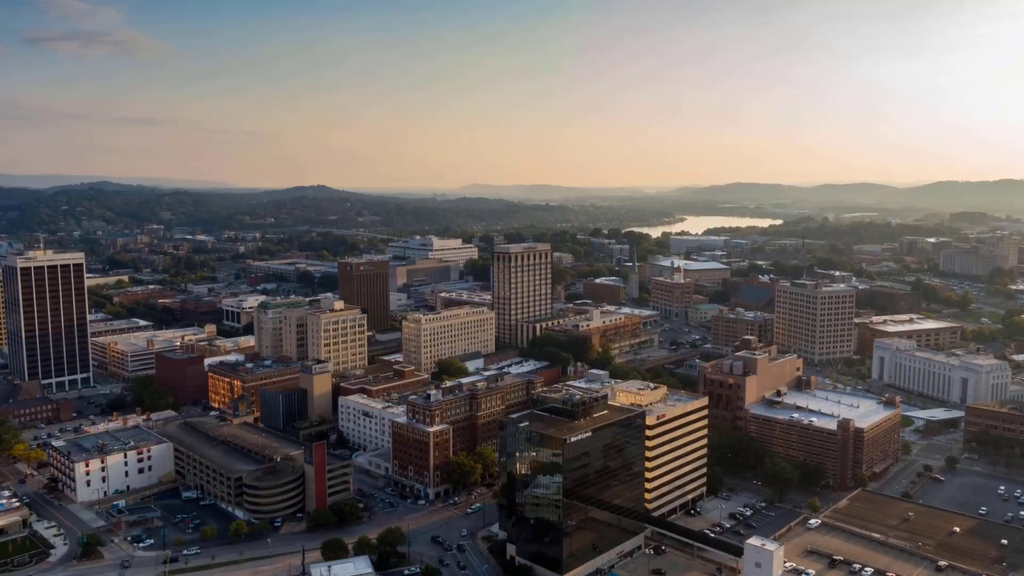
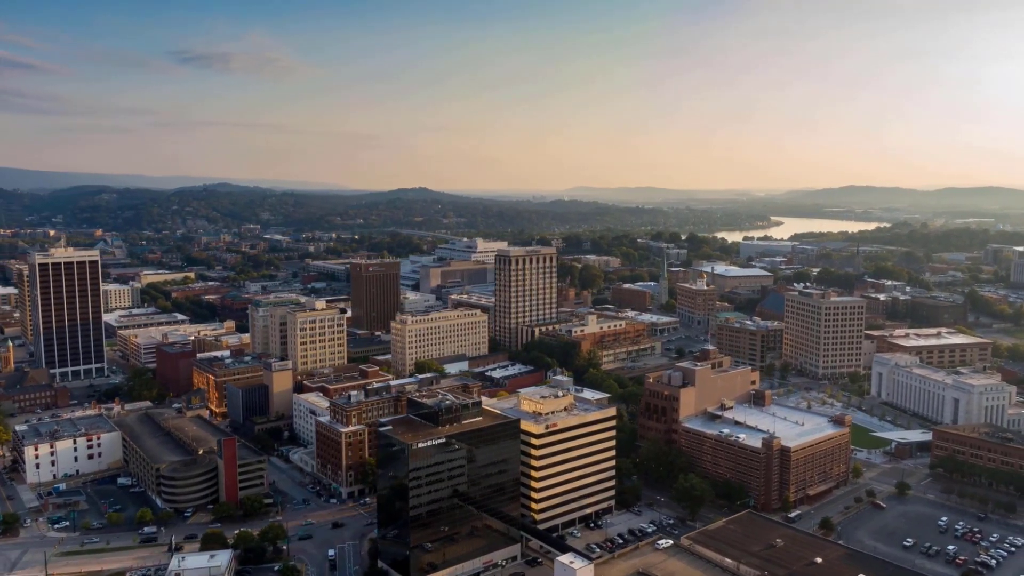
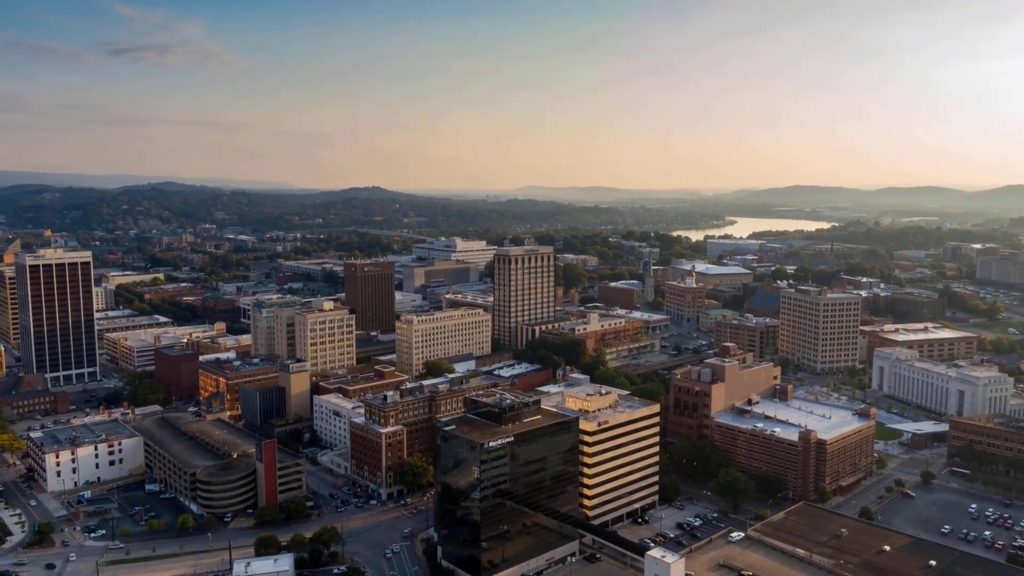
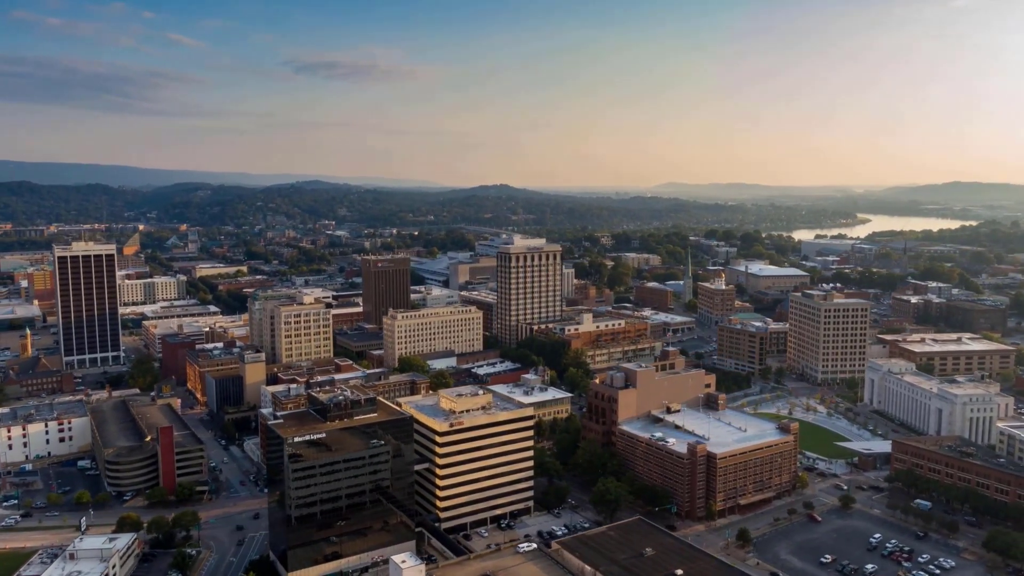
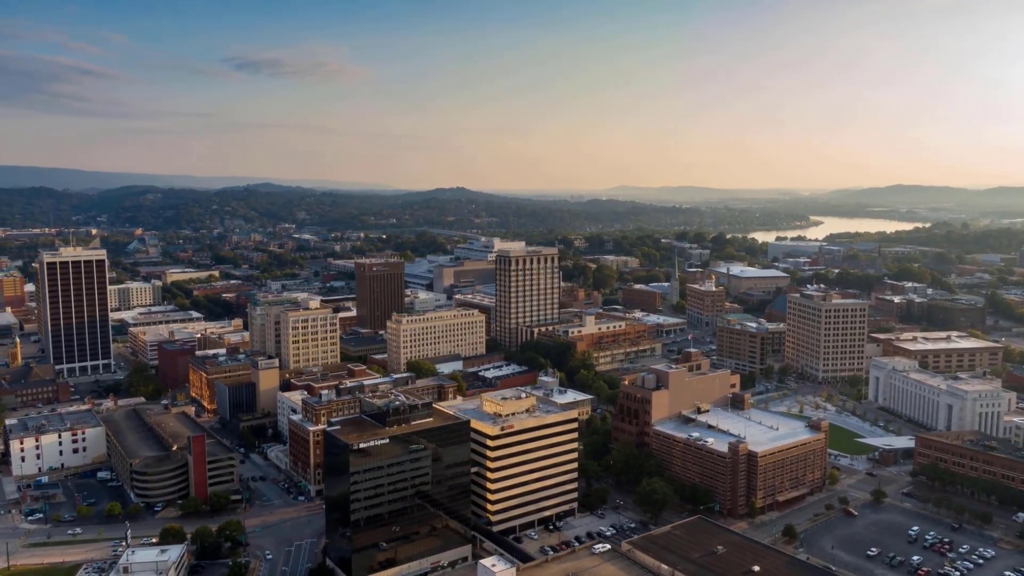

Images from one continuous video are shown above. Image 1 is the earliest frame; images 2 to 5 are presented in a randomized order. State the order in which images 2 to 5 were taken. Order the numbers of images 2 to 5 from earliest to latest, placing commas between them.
3, 2, 5, 4
